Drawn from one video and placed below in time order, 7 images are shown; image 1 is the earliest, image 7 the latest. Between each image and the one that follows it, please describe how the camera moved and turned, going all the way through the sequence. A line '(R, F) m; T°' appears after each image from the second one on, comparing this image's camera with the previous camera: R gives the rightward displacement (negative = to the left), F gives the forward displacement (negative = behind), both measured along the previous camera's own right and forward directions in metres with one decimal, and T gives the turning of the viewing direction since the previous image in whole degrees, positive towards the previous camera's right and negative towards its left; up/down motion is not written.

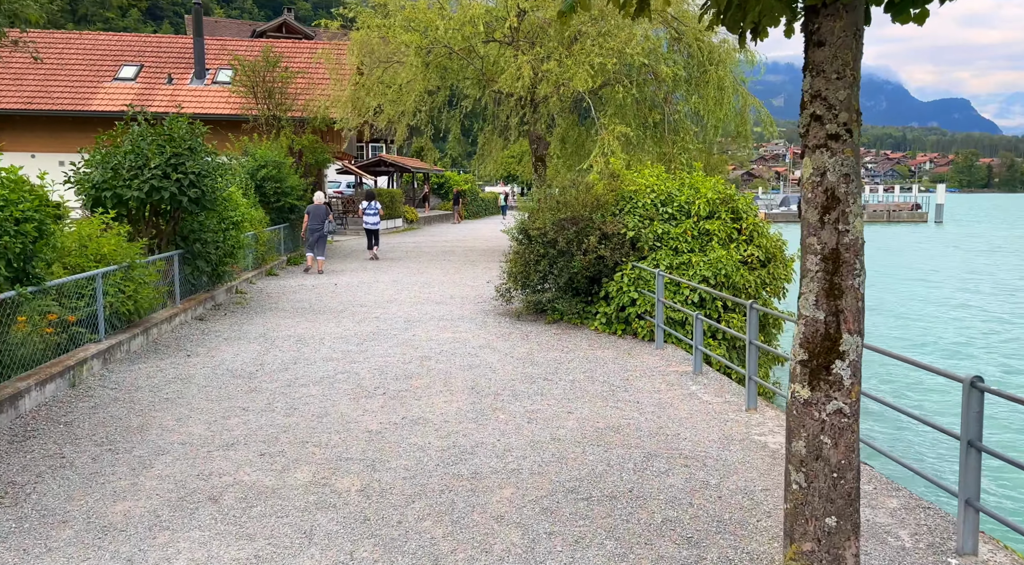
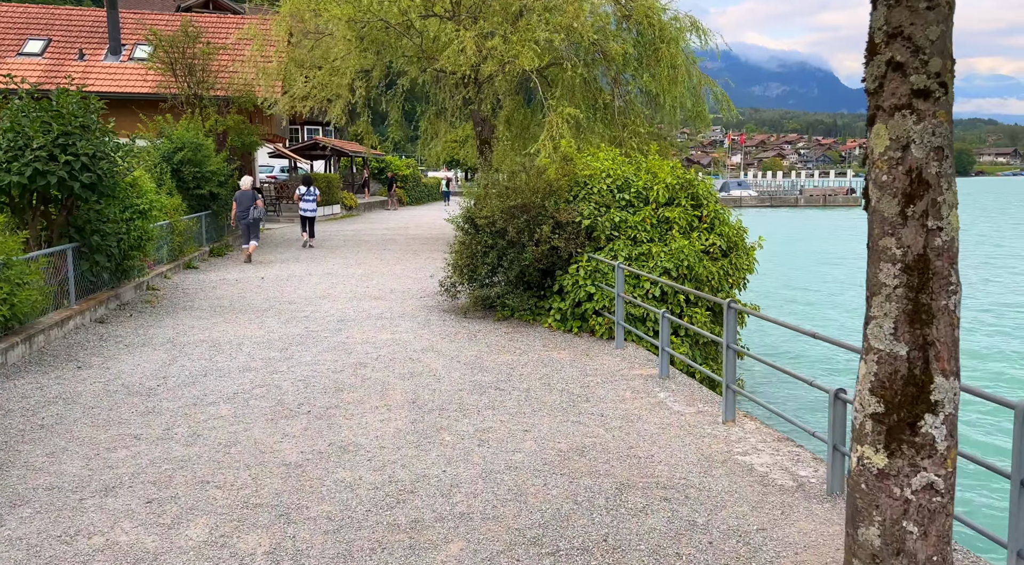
(0.0, +0.9) m; +4°
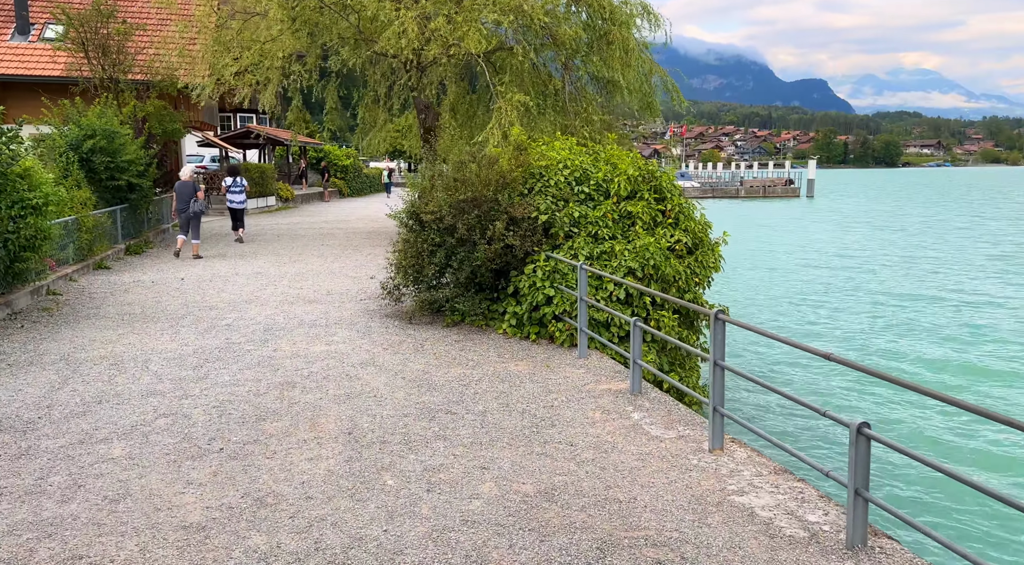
(-0.1, +0.9) m; +4°
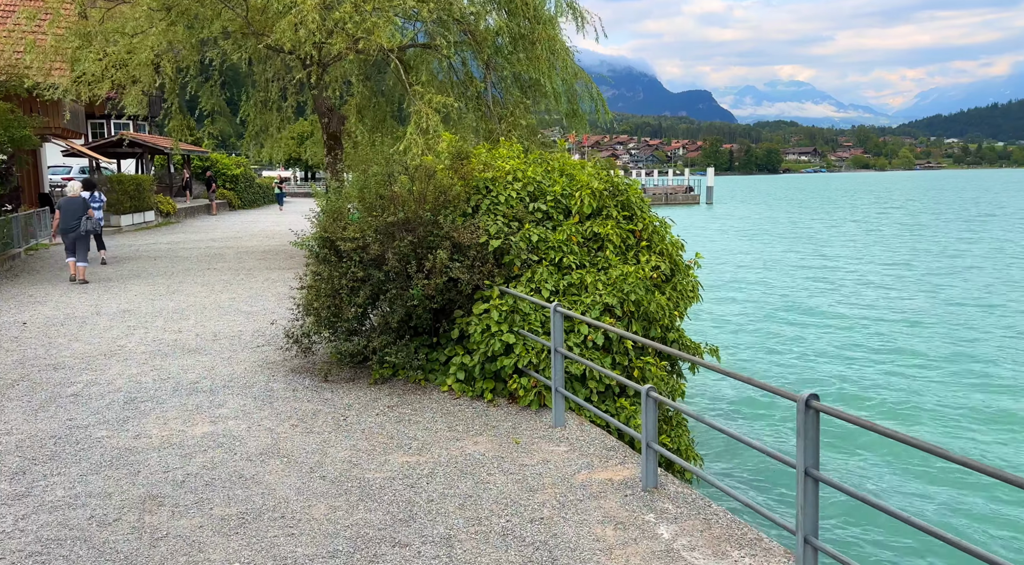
(-0.3, +1.8) m; +7°
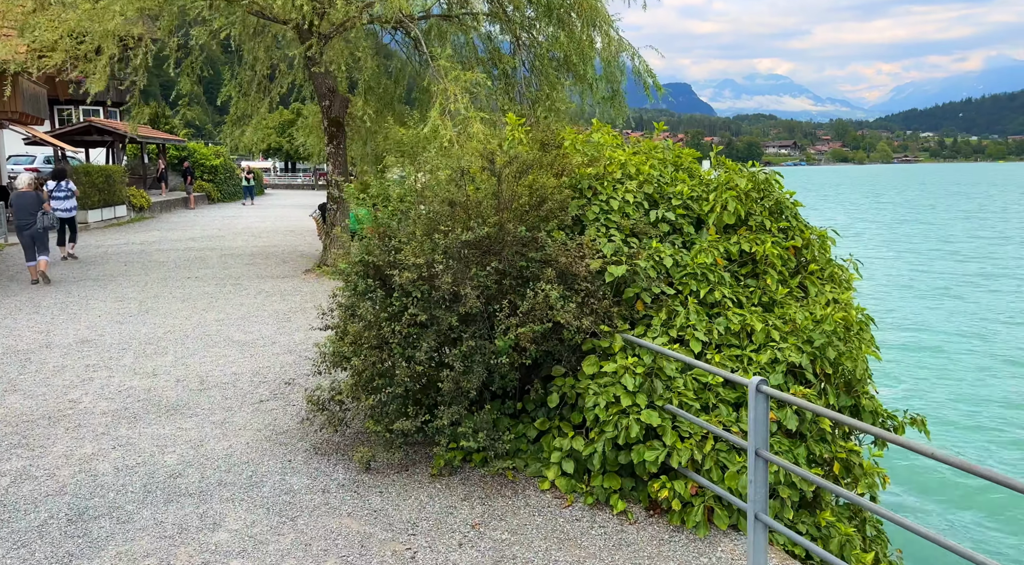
(-0.8, +2.1) m; +1°
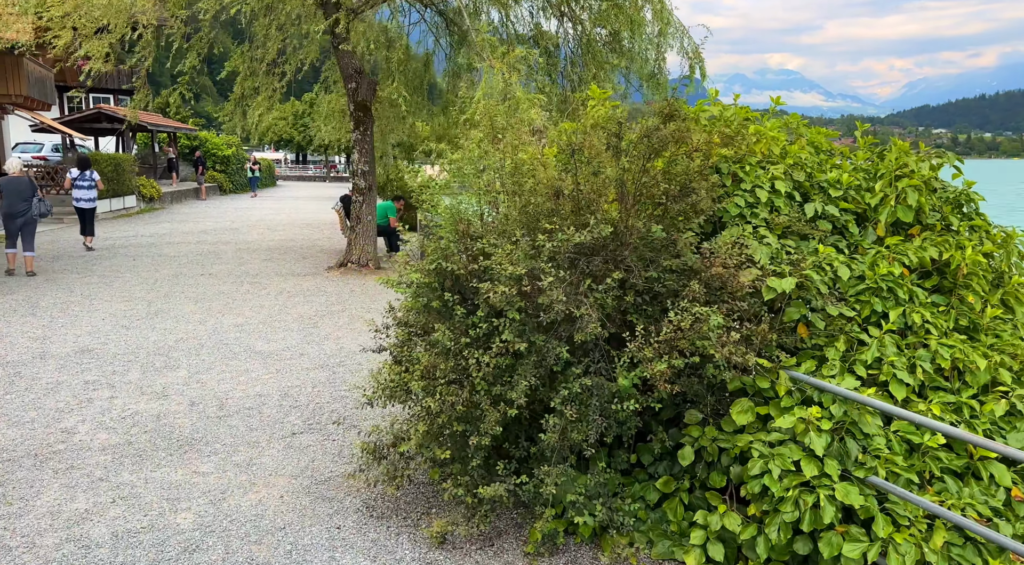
(-0.5, +1.1) m; -1°
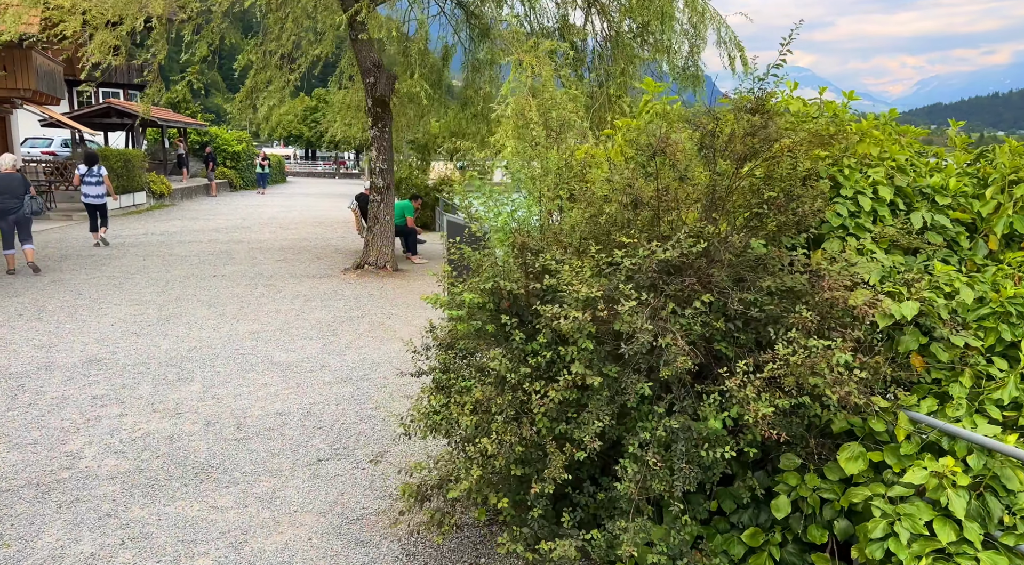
(-0.2, +0.5) m; -1°
